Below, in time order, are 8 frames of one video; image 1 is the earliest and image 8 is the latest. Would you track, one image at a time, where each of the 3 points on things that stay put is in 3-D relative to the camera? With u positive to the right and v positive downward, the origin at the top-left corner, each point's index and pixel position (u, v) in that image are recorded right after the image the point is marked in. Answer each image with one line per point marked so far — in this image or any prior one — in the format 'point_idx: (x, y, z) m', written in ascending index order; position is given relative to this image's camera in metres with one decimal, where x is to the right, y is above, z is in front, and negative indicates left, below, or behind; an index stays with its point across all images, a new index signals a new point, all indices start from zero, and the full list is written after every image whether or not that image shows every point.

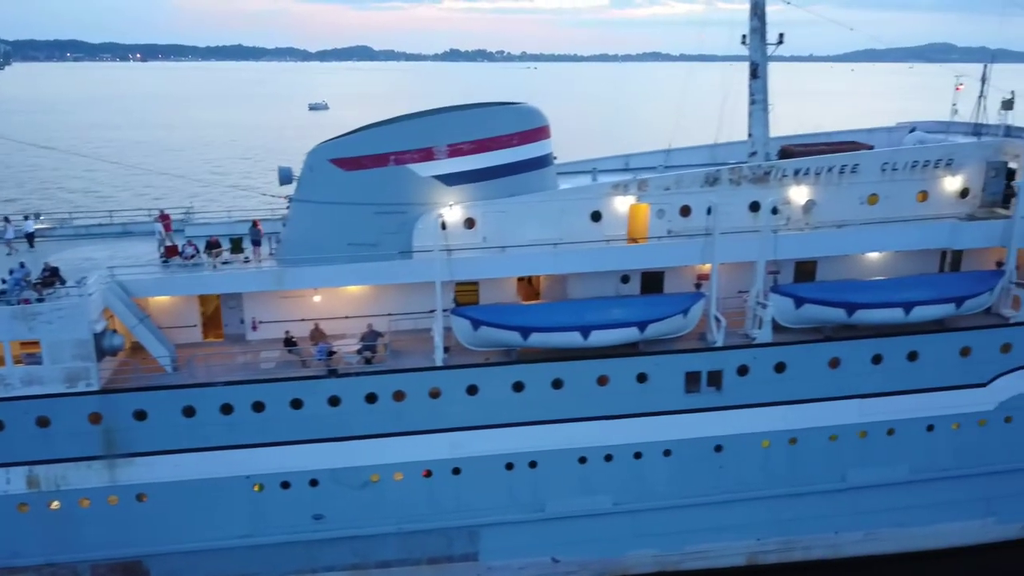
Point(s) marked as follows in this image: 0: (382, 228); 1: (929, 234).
0: (-1.9, +0.9, +11.3) m
1: (+6.1, +0.8, +11.3) m
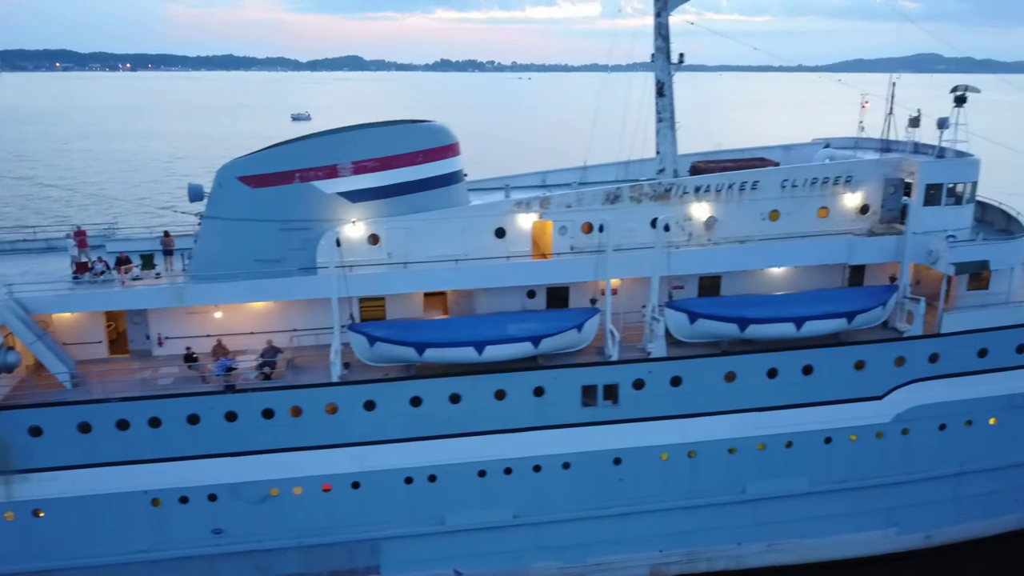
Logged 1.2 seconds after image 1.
0: (-3.4, +0.7, +11.5) m
1: (+4.7, +0.6, +11.5) m
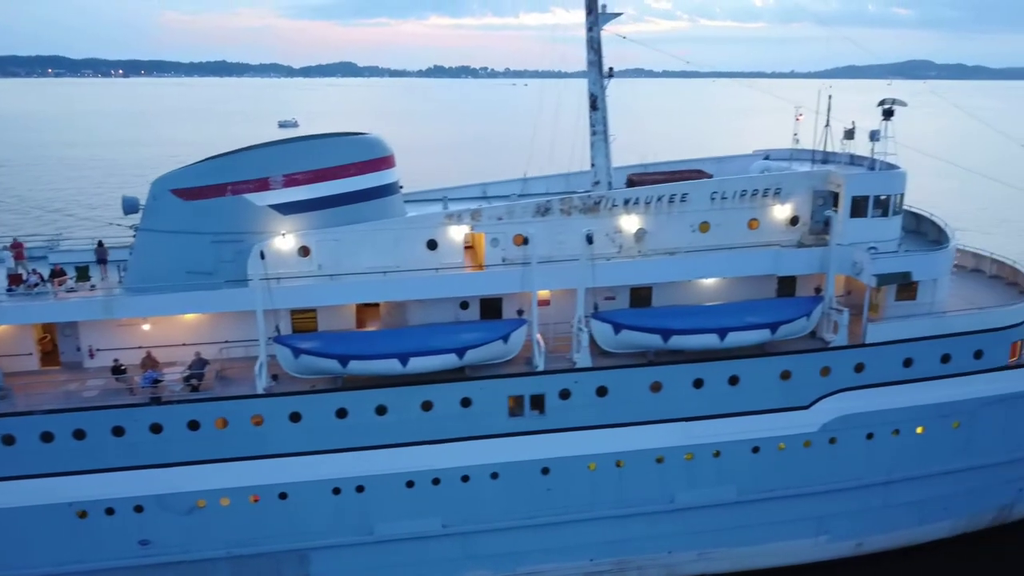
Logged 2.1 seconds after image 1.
0: (-4.4, +0.5, +11.5) m
1: (+3.6, +0.4, +11.7) m
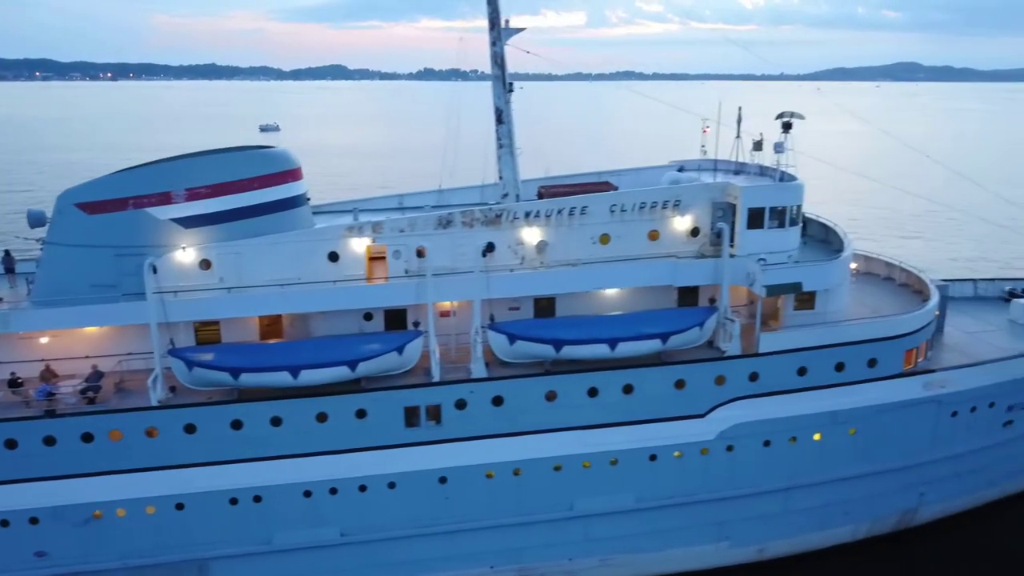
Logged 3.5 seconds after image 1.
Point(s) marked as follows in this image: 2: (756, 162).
0: (-6.0, +0.3, +11.7) m
1: (+2.1, +0.3, +11.9) m
2: (+4.4, +2.3, +13.7) m
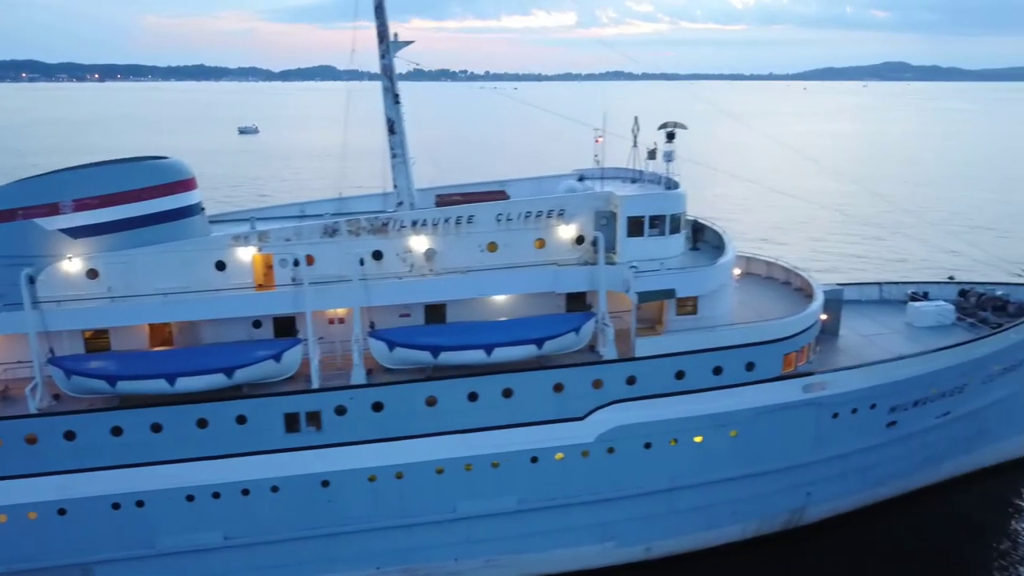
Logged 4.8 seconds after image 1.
0: (-7.8, +0.1, +11.9) m
1: (+0.3, +0.2, +12.2) m
2: (+2.5, +2.2, +14.1) m
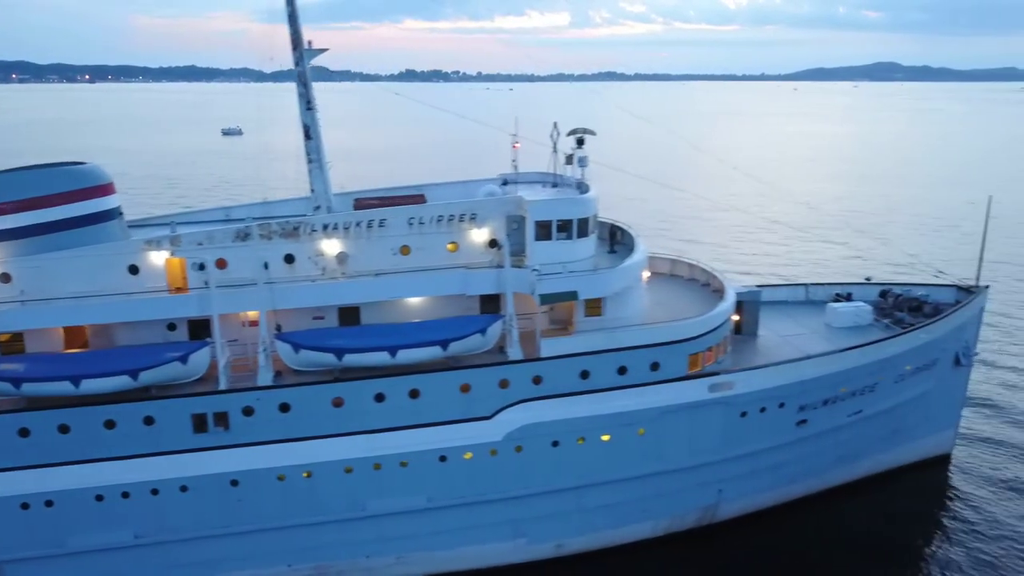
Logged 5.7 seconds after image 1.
0: (-9.3, +0.1, +12.1) m
1: (-1.2, +0.1, +12.4) m
2: (+1.0, +2.1, +14.3) m
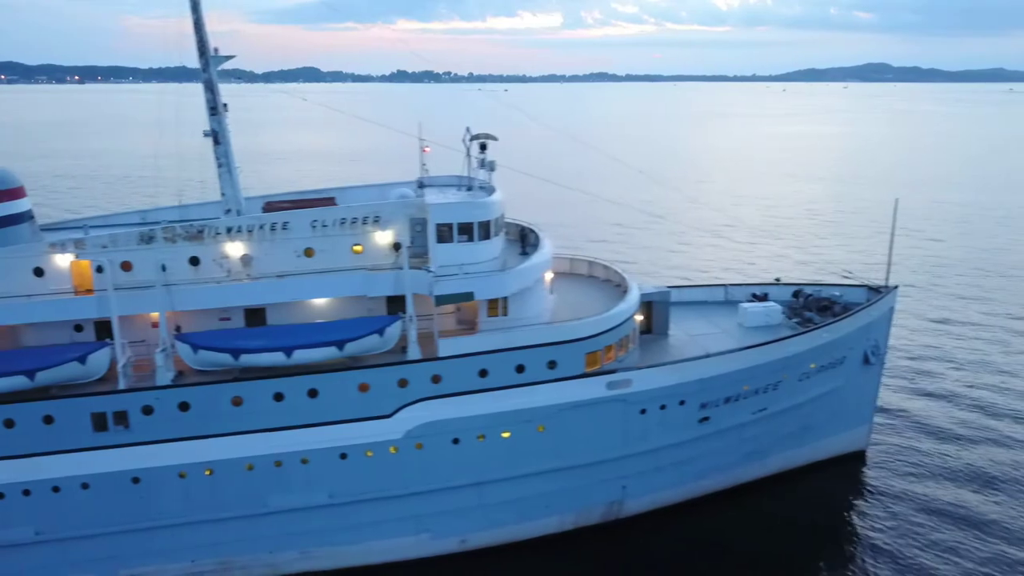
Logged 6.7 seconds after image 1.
0: (-11.0, 0.0, +12.3) m
1: (-2.9, +0.1, +12.7) m
2: (-0.7, +2.1, +14.7) m
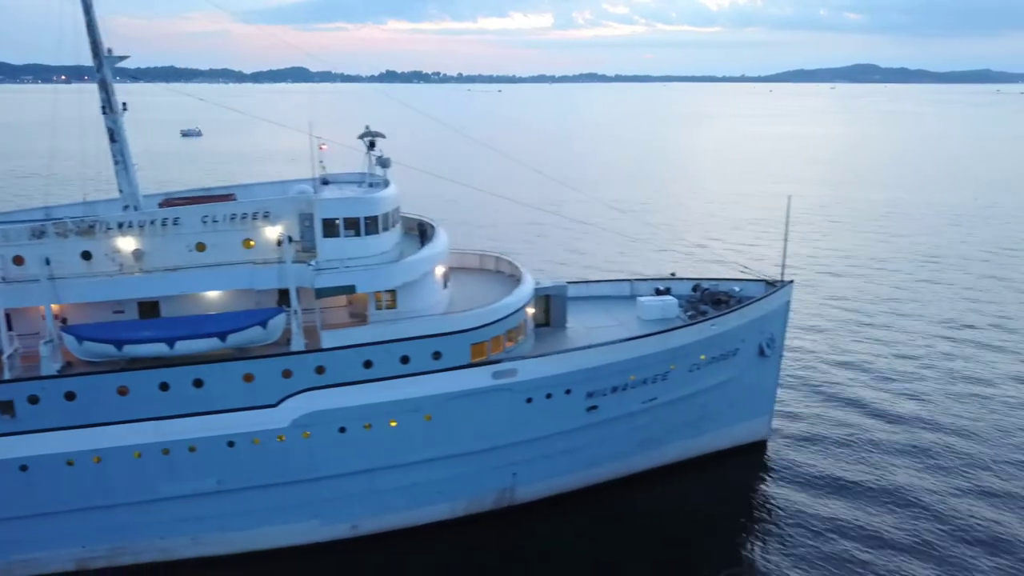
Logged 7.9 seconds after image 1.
0: (-13.0, +0.1, +12.6) m
1: (-4.9, +0.2, +13.1) m
2: (-2.7, +2.2, +15.1) m
